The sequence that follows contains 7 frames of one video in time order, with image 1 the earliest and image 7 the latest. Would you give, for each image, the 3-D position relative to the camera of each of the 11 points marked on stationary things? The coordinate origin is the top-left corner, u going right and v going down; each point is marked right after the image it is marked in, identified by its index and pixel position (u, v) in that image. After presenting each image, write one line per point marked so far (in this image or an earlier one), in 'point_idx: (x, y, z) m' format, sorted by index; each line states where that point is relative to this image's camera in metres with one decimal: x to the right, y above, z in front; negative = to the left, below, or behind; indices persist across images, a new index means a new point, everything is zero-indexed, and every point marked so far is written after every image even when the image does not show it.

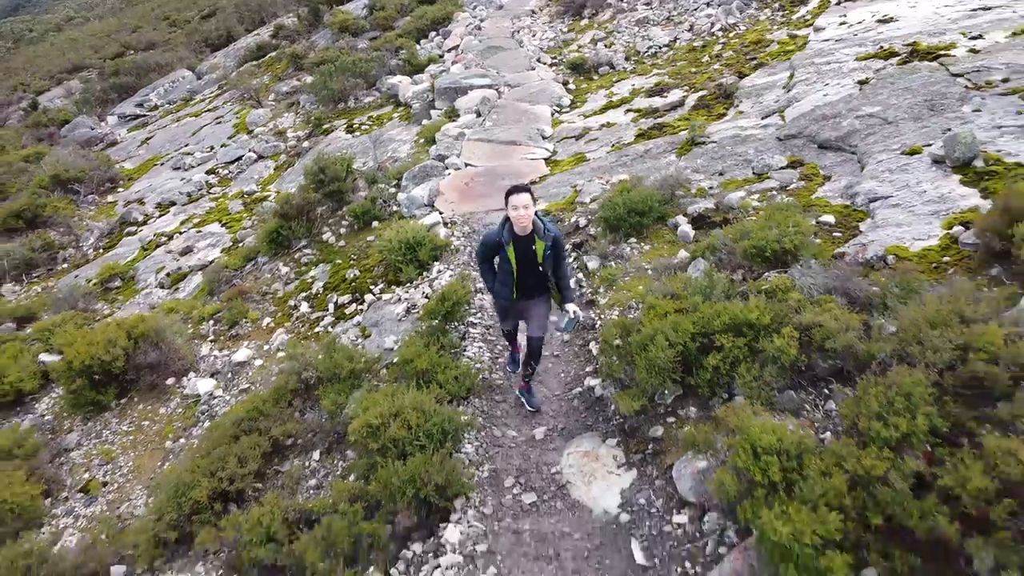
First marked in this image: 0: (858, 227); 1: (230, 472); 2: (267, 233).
0: (+2.0, +0.4, +4.8) m
1: (-1.5, -1.0, +4.4) m
2: (-2.2, +0.5, +7.5) m
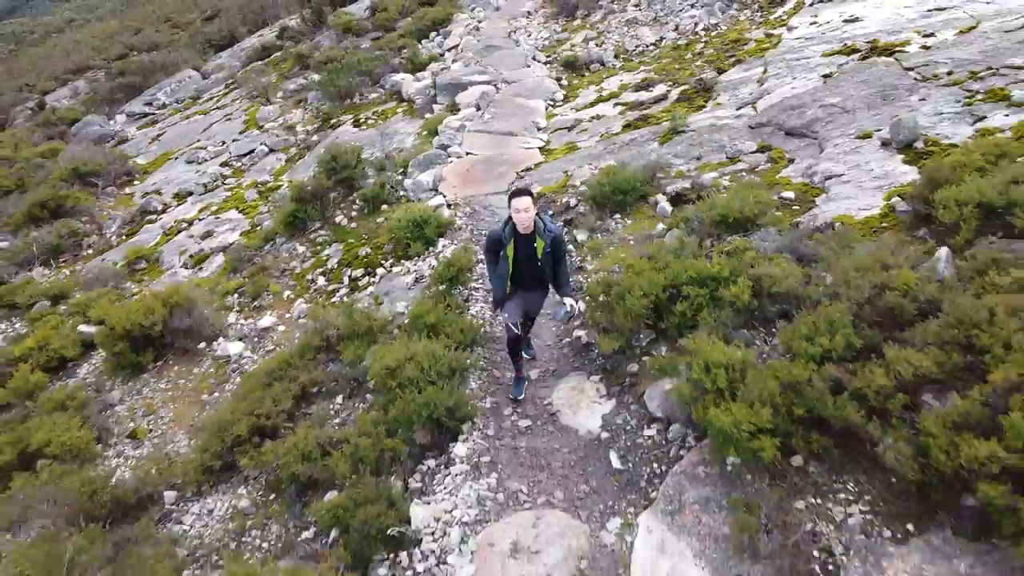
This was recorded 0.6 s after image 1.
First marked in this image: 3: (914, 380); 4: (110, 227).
0: (+2.0, +0.6, +5.4) m
1: (-1.5, -0.7, +5.0) m
2: (-2.2, +0.7, +8.2) m
3: (+1.5, -0.3, +3.2) m
4: (-5.3, +0.8, +10.9) m
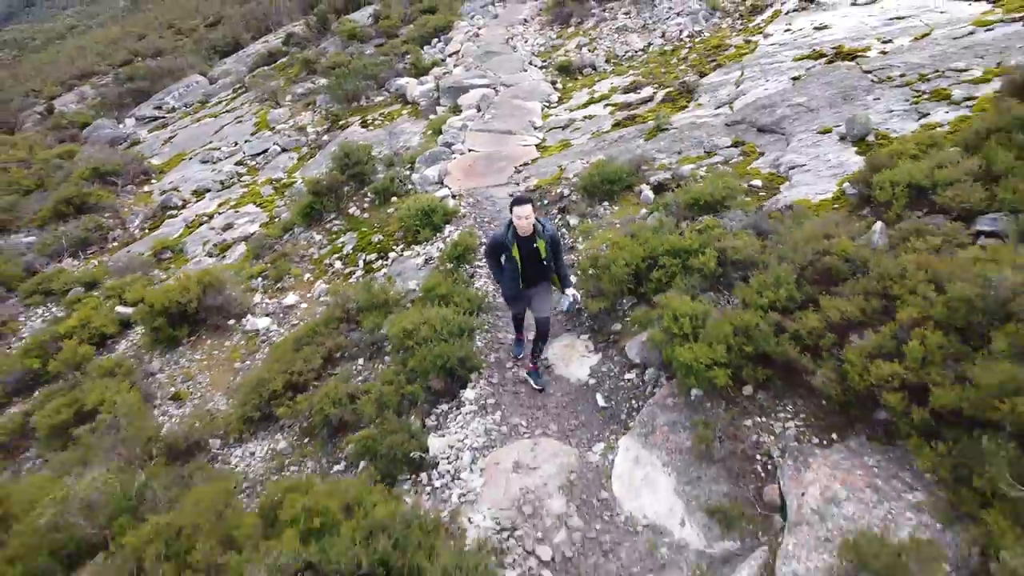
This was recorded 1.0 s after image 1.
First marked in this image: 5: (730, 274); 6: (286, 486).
0: (+2.0, +0.8, +6.2) m
1: (-1.5, -0.6, +5.7) m
2: (-2.2, +0.9, +8.9) m
3: (+1.6, -0.2, +3.9) m
4: (-5.3, +0.9, +11.6) m
5: (+1.3, +0.1, +4.8) m
6: (-1.1, -0.9, +4.1) m
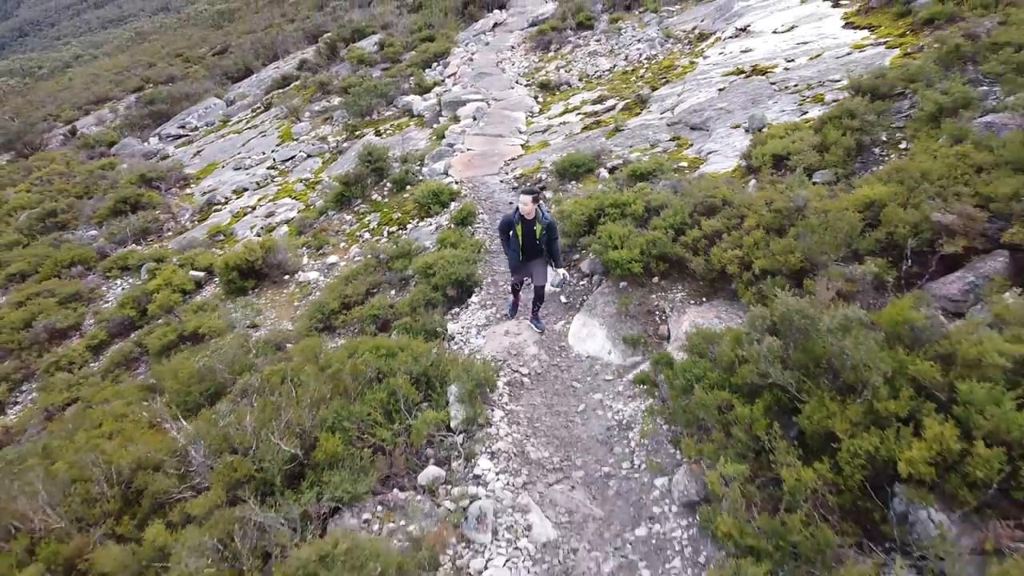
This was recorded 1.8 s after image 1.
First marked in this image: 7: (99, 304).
0: (+1.9, +1.3, +8.4) m
1: (-1.6, -0.1, +7.9) m
2: (-2.4, +1.2, +11.1) m
3: (+1.5, +0.4, +6.1) m
4: (-5.5, +1.2, +13.8) m
5: (+1.2, +0.7, +7.0) m
6: (-1.2, -0.4, +6.3) m
7: (-5.4, -0.2, +10.8) m
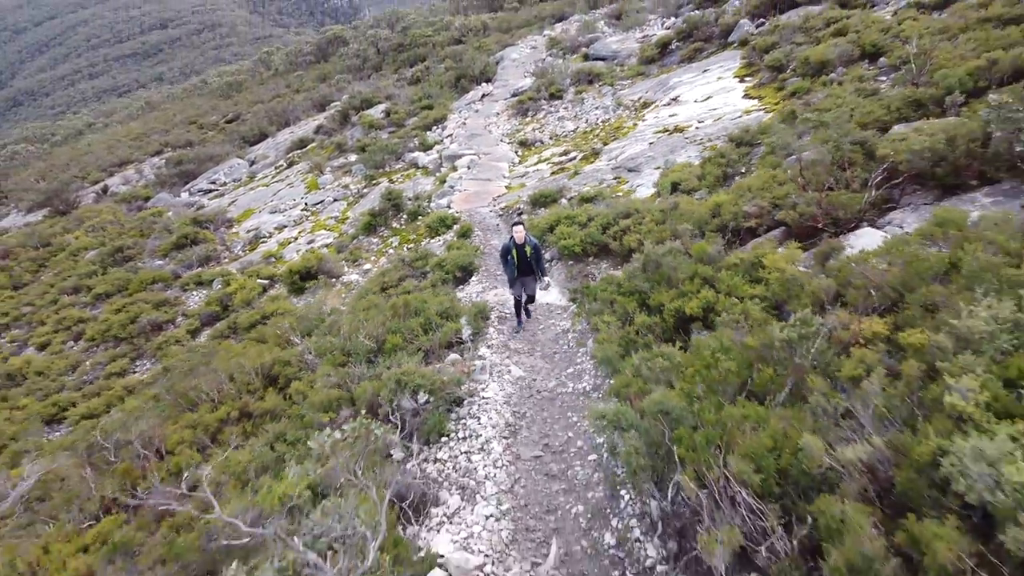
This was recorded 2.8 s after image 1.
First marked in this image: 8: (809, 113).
0: (+1.7, +1.4, +12.1) m
1: (-1.8, +0.1, +11.4) m
2: (-2.6, +1.1, +14.7) m
3: (+1.3, +0.7, +9.7) m
4: (-5.7, +0.9, +17.3) m
5: (+1.0, +0.9, +10.6) m
6: (-1.3, -0.1, +9.8) m
7: (-5.6, -0.3, +14.2) m
8: (+3.9, +2.3, +10.9) m
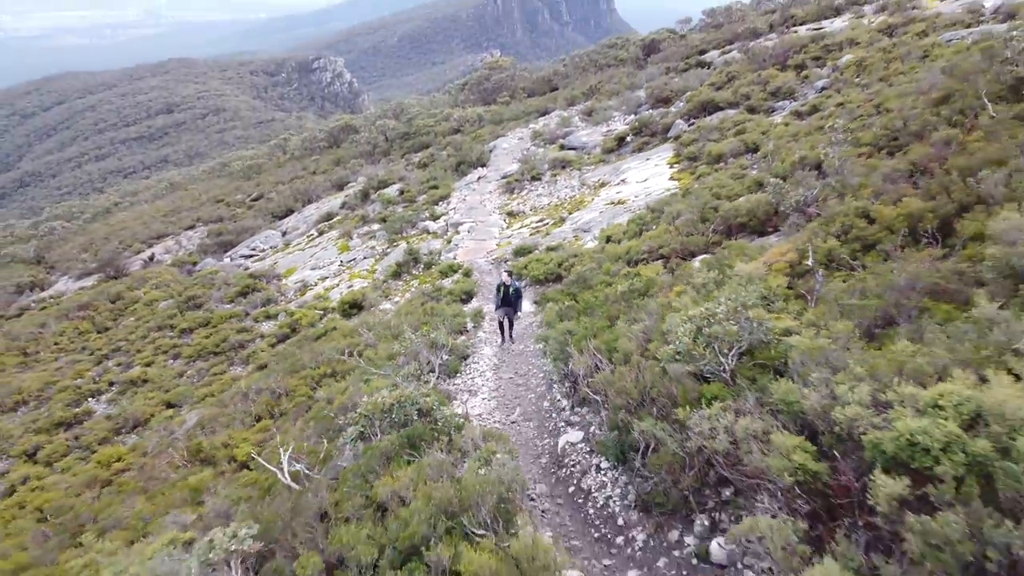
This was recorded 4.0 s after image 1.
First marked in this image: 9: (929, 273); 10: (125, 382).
0: (+1.4, +0.9, +17.3) m
1: (-2.0, -0.4, +16.5) m
2: (-2.9, +0.4, +19.9) m
3: (+1.1, +0.5, +14.9) m
4: (-6.0, -0.1, +22.4) m
5: (+0.8, +0.5, +15.8) m
6: (-1.6, -0.4, +14.9) m
7: (-5.8, -1.0, +19.3) m
8: (+3.7, +1.9, +16.3) m
9: (+3.9, +0.1, +7.6) m
10: (-8.9, -2.2, +19.1) m
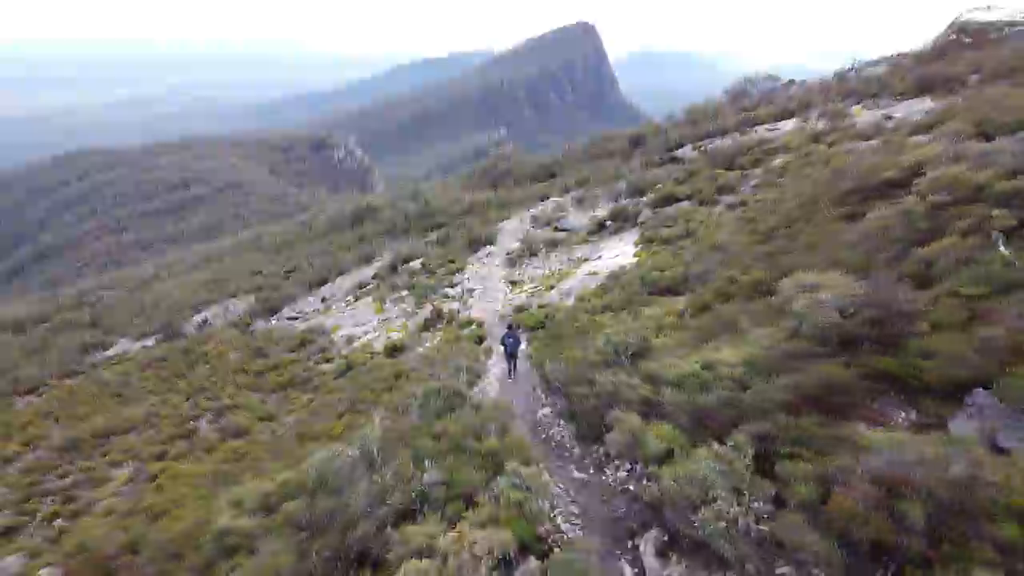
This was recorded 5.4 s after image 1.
0: (+1.5, -0.5, +23.6) m
1: (-2.0, -1.6, +22.7) m
2: (-2.8, -1.2, +26.1) m
3: (+1.1, -0.7, +21.1) m
4: (-6.0, -1.9, +28.7) m
5: (+0.8, -0.7, +22.1) m
6: (-1.6, -1.5, +21.1) m
7: (-5.8, -2.5, +25.4) m
8: (+3.7, +0.7, +22.6) m
9: (+3.8, -0.4, +13.8) m
10: (-8.9, -3.7, +25.2) m
